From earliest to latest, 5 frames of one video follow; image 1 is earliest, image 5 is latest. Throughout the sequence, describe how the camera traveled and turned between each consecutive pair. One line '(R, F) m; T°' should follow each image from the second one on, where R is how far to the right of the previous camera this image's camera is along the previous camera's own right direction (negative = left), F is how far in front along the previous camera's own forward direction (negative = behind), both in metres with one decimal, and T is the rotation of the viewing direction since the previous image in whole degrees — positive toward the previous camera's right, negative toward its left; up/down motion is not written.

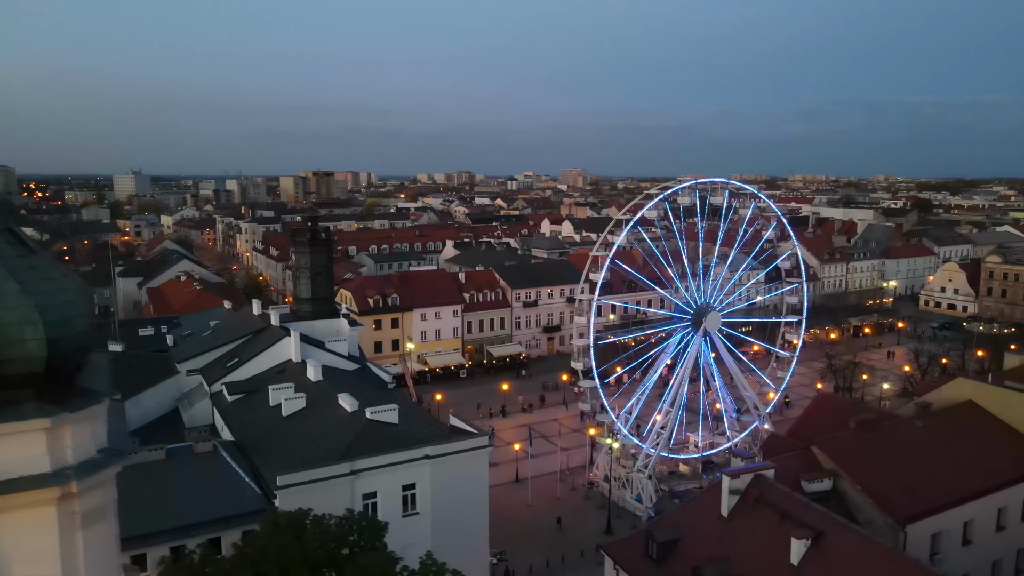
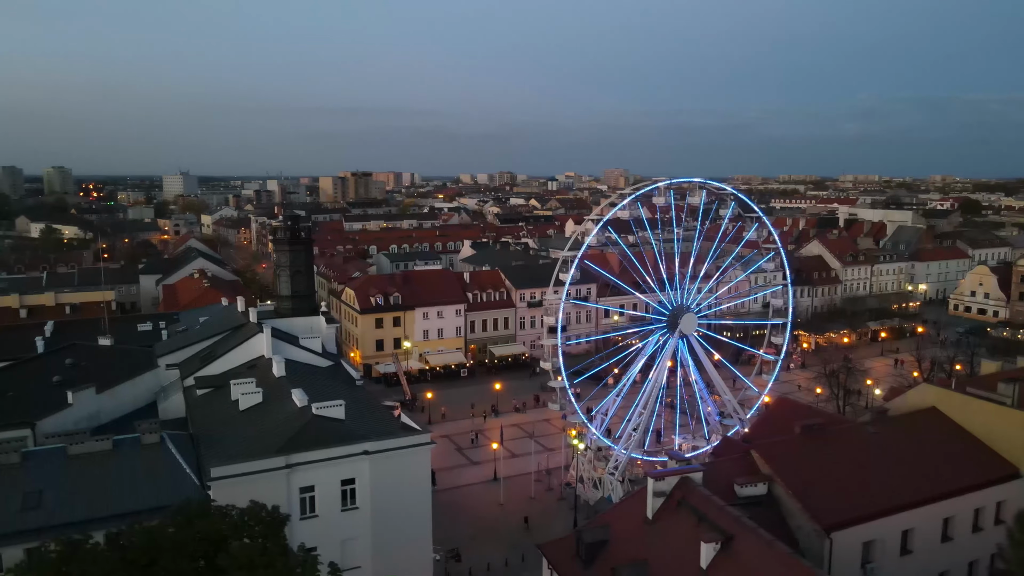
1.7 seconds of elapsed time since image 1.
(+3.3, 0.0) m; -3°
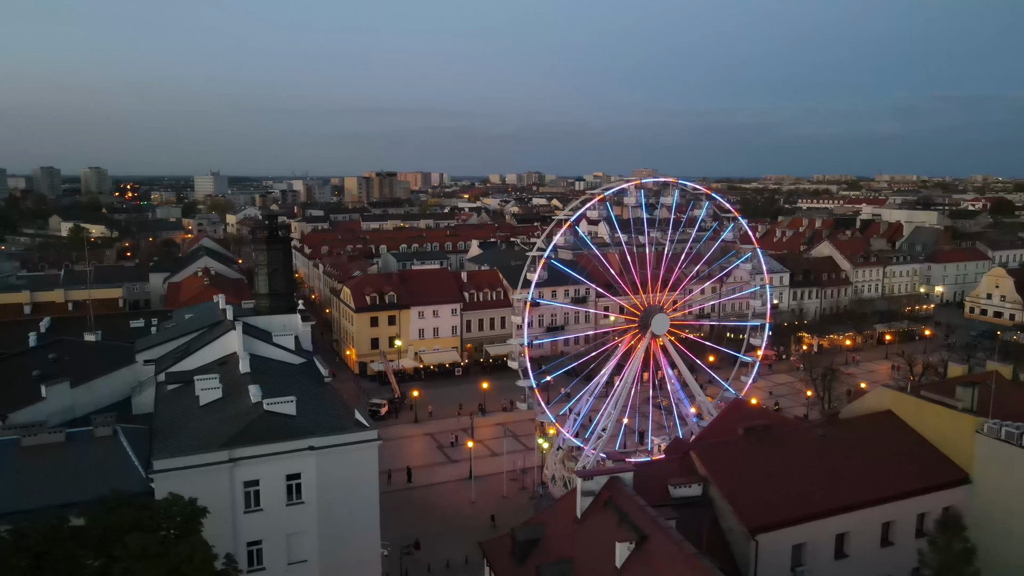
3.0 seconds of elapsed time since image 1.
(+2.8, -0.1) m; -2°
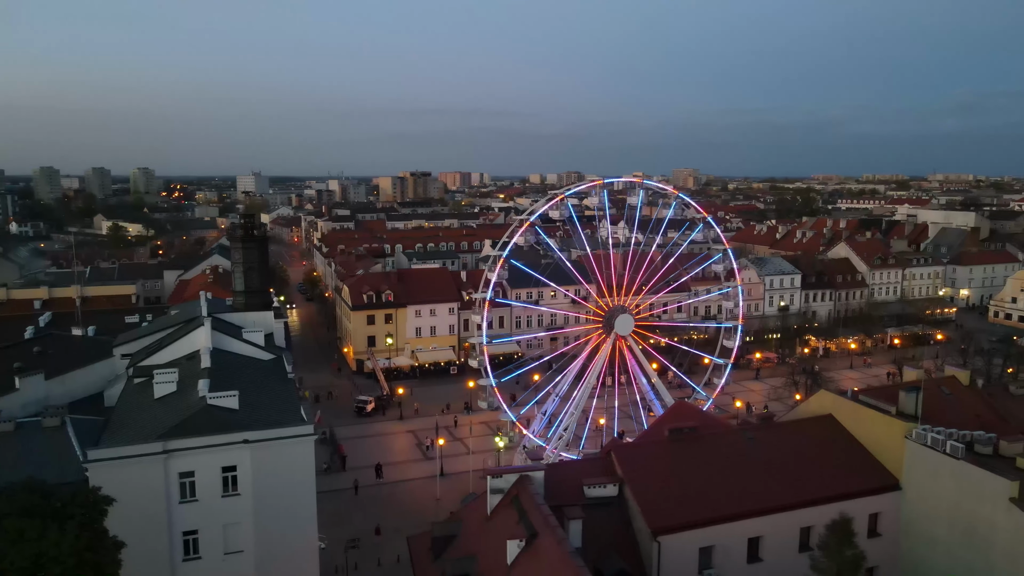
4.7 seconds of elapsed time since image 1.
(+3.7, -0.1) m; -3°
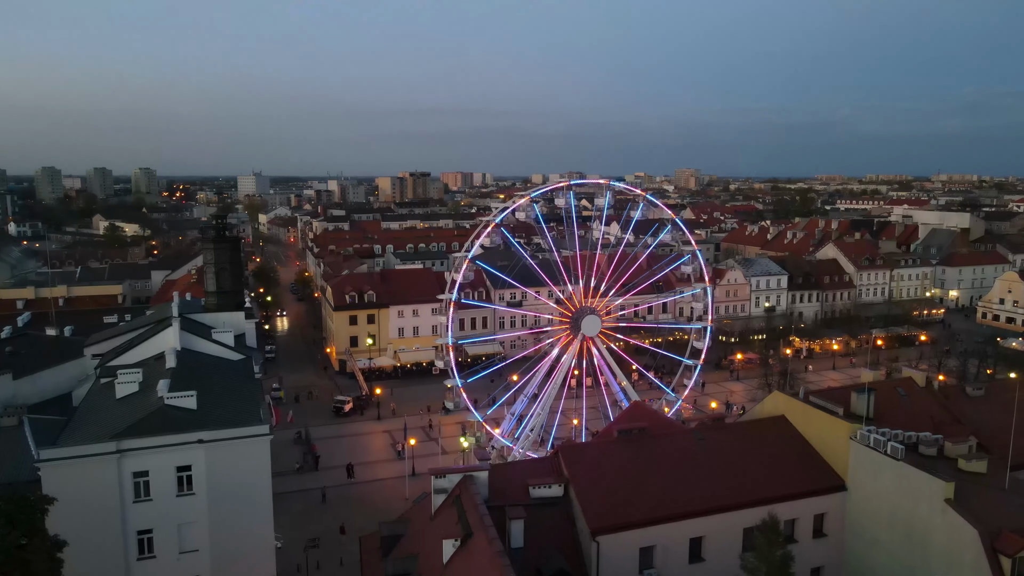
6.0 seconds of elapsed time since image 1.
(+1.7, -0.2) m; 0°
